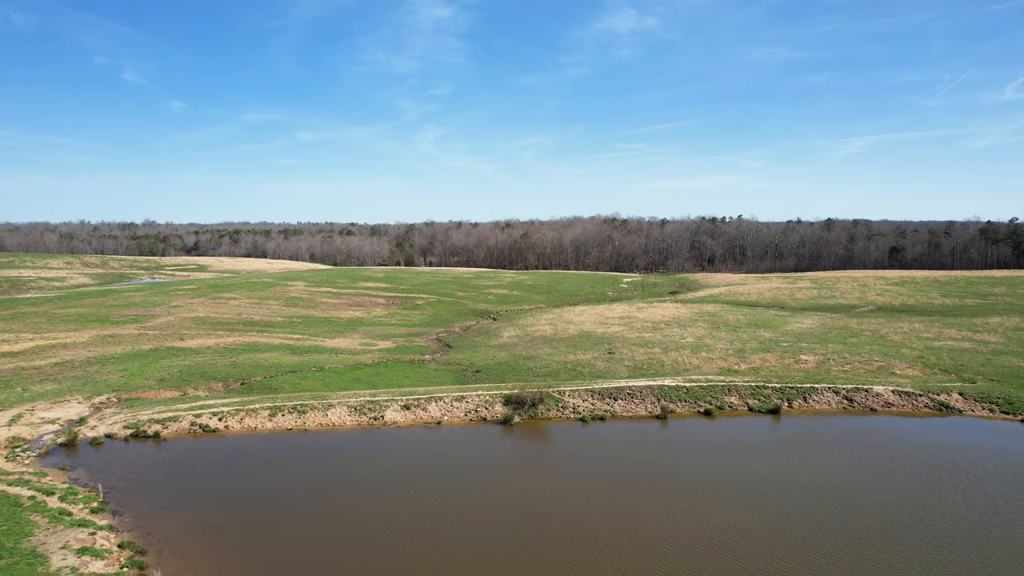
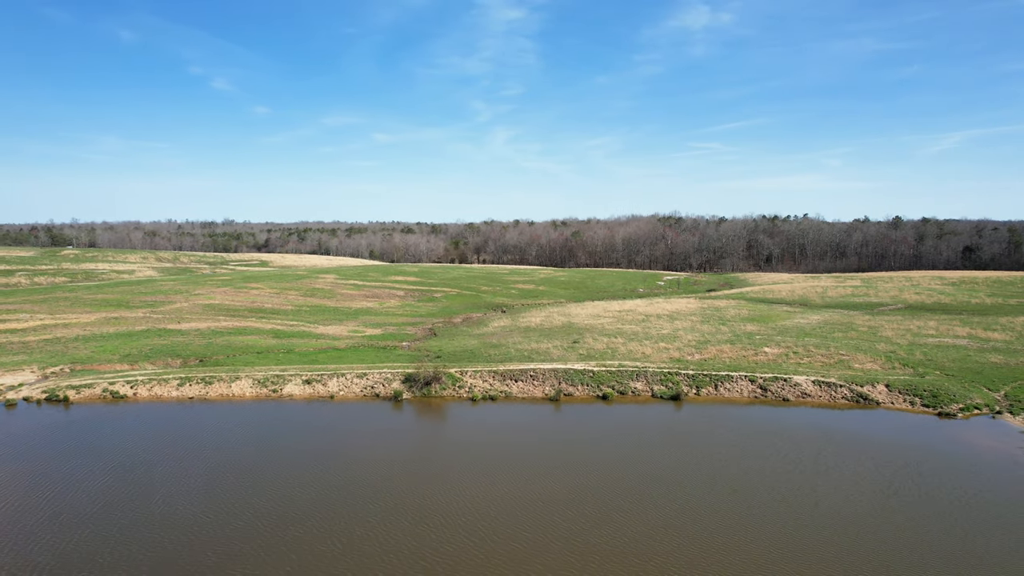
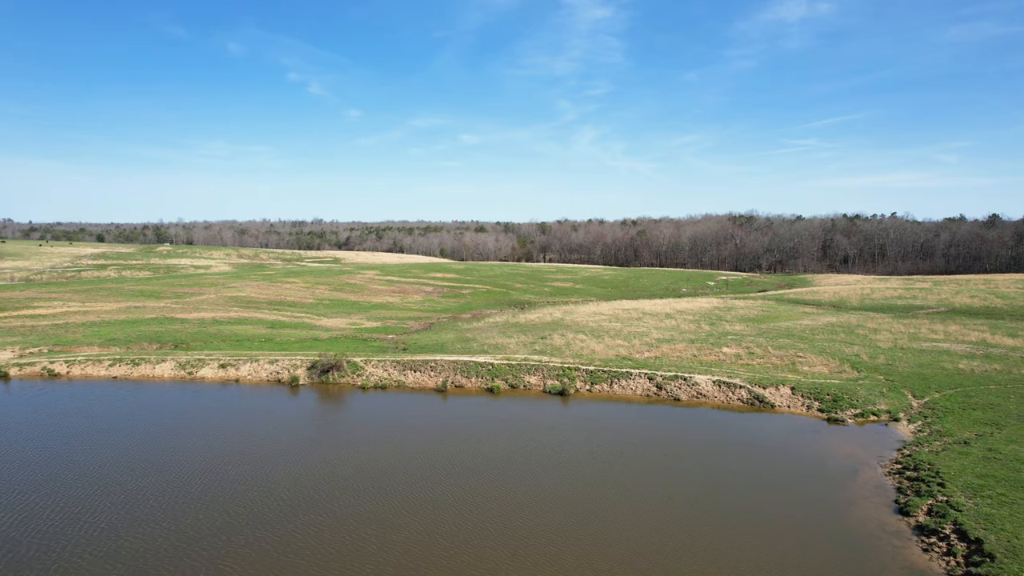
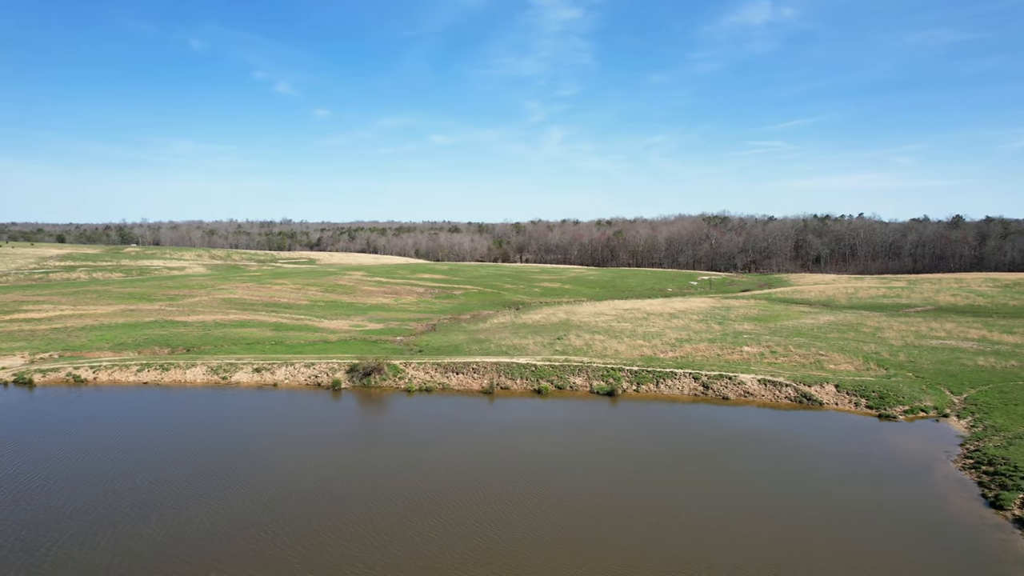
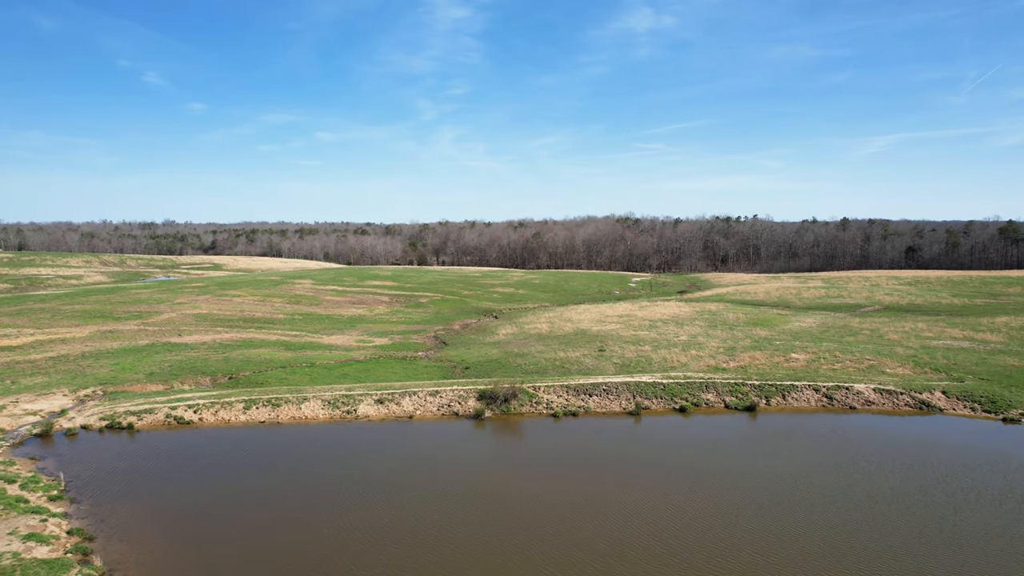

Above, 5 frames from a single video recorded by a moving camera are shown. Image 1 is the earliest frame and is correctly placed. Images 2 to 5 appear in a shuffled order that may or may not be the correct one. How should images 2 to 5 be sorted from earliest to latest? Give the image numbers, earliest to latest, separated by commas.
5, 2, 4, 3
